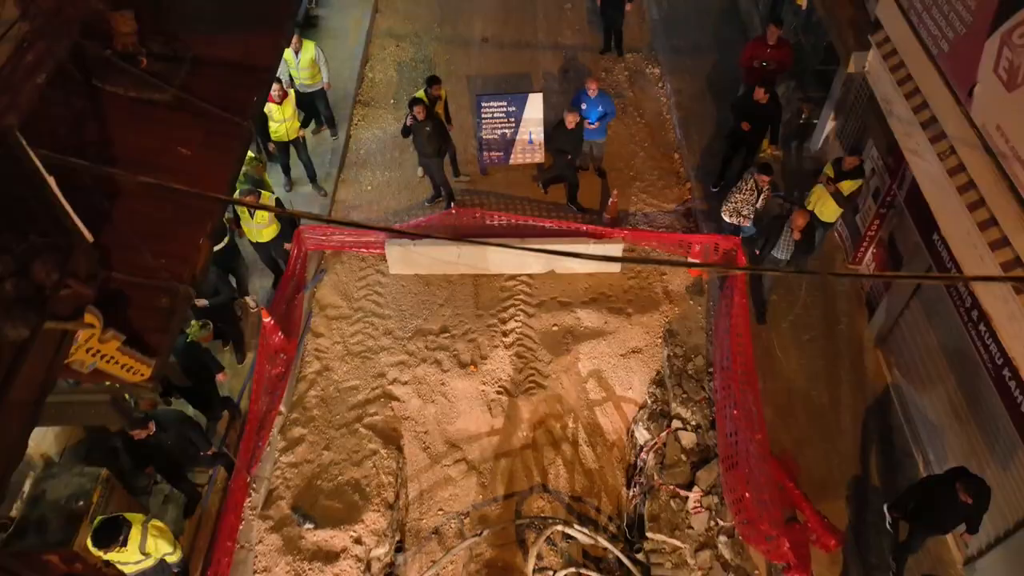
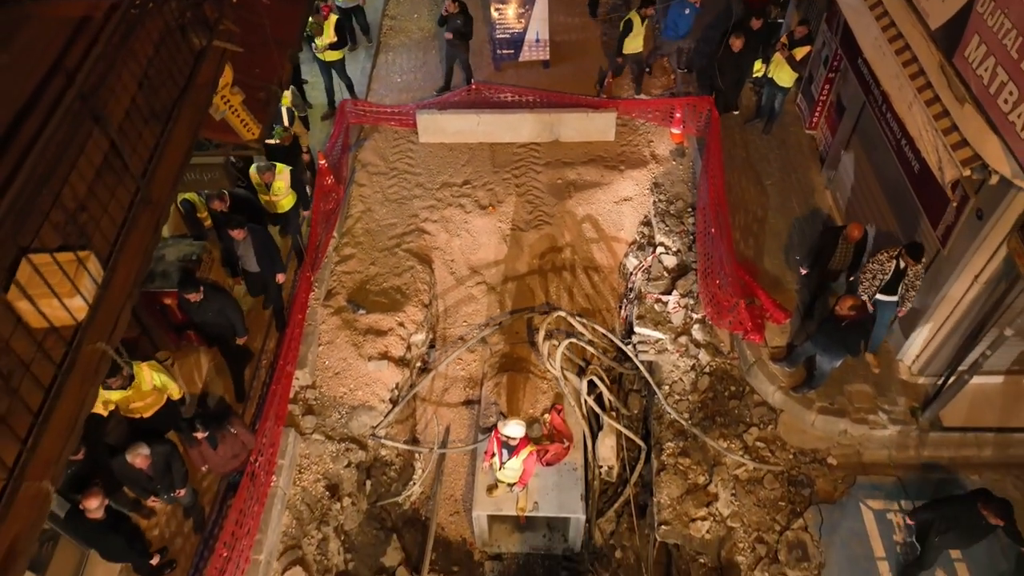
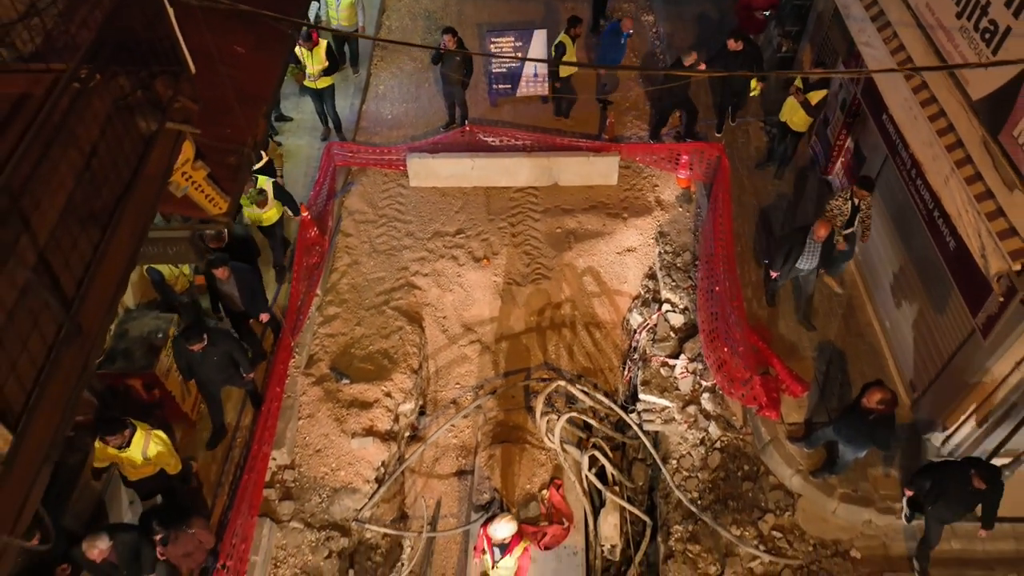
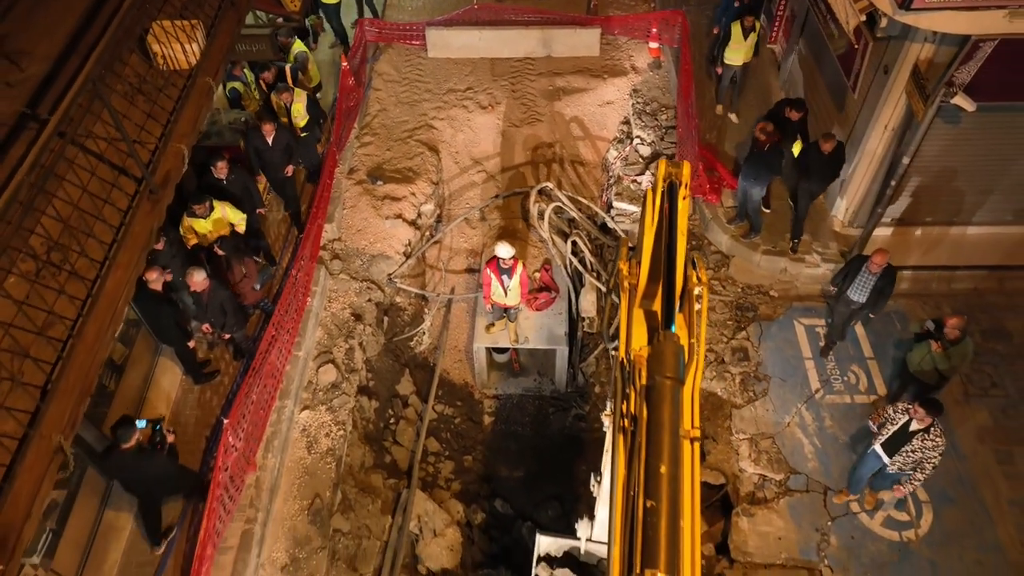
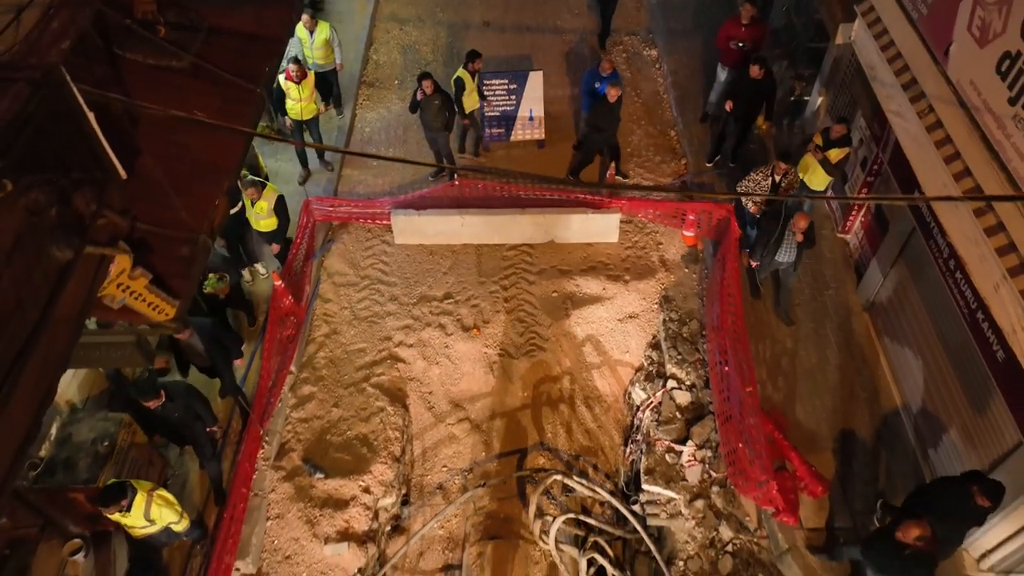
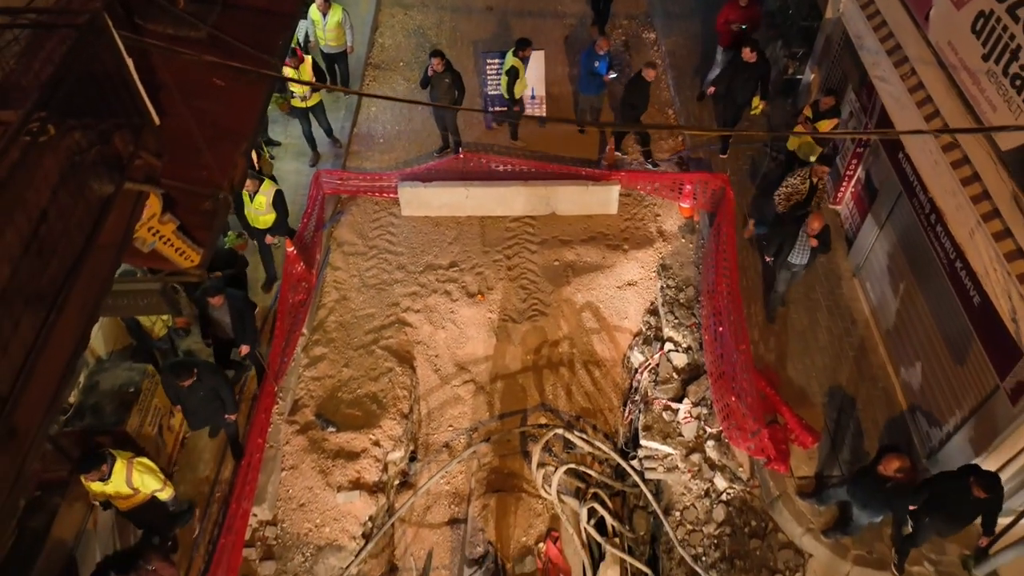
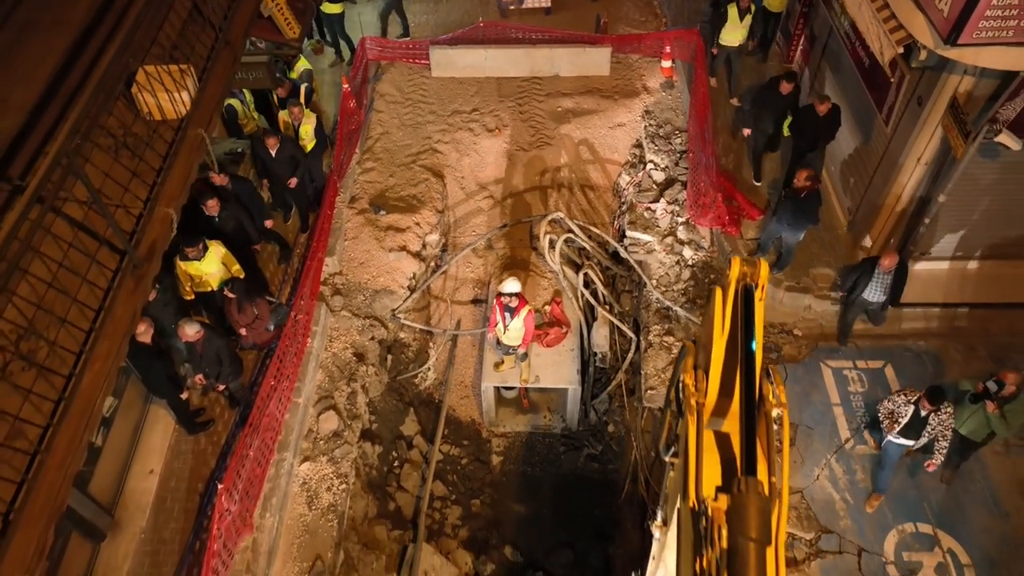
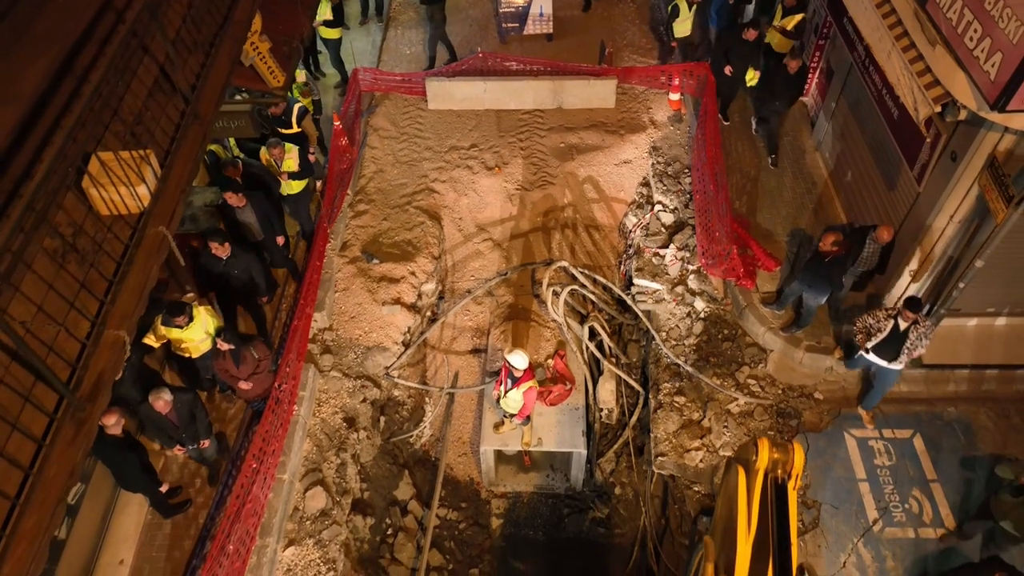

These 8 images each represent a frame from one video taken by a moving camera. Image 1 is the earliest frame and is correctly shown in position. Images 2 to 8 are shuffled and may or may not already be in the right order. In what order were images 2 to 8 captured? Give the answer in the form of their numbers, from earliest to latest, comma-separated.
5, 6, 3, 2, 8, 7, 4
